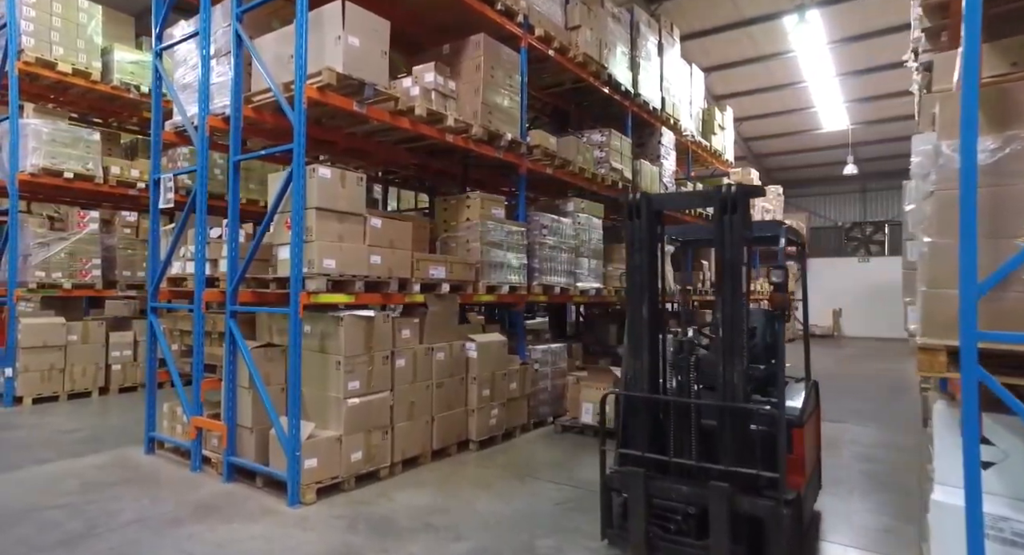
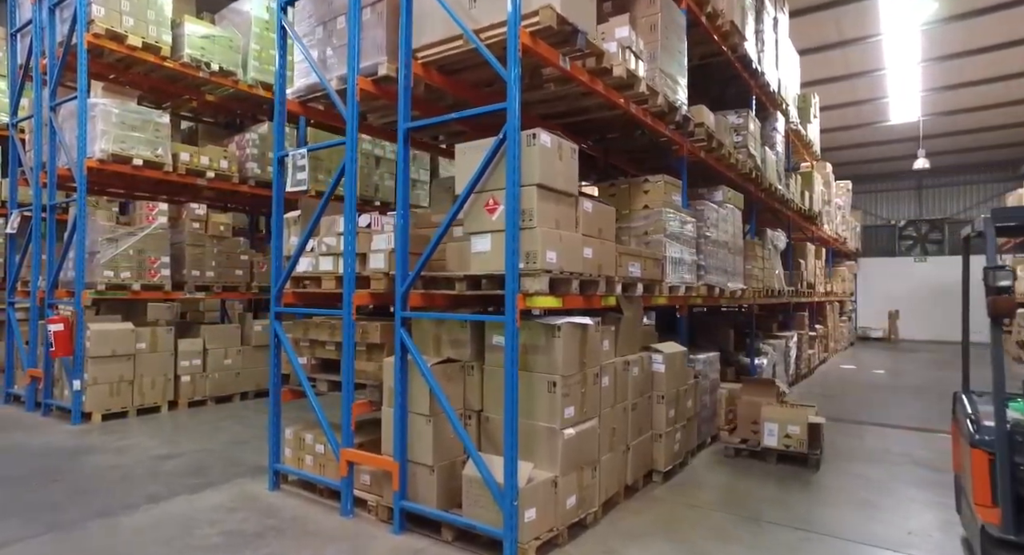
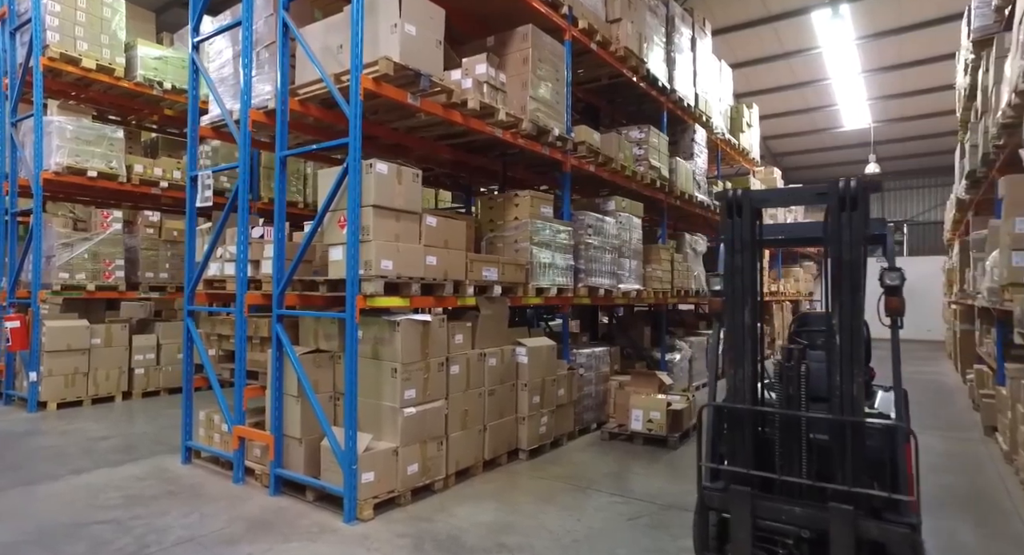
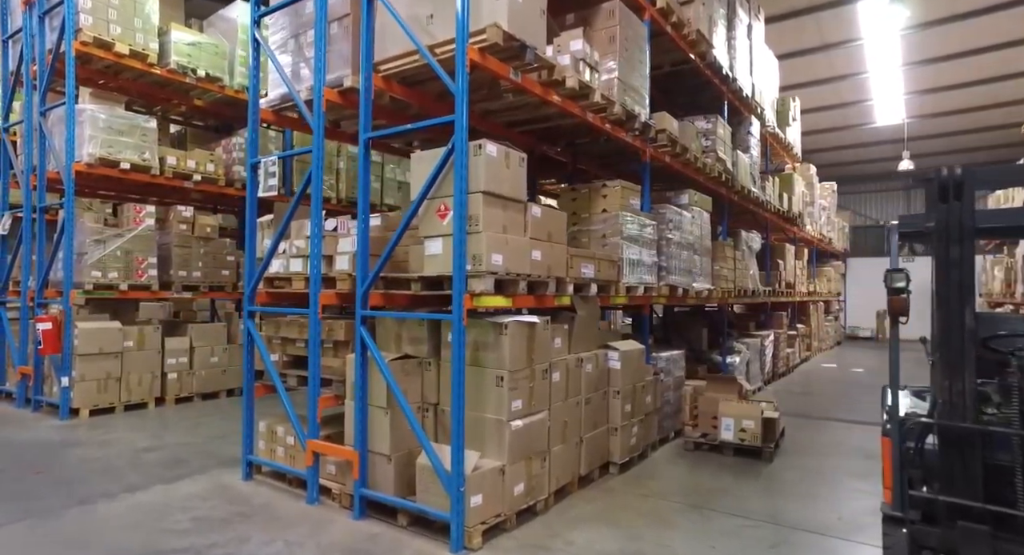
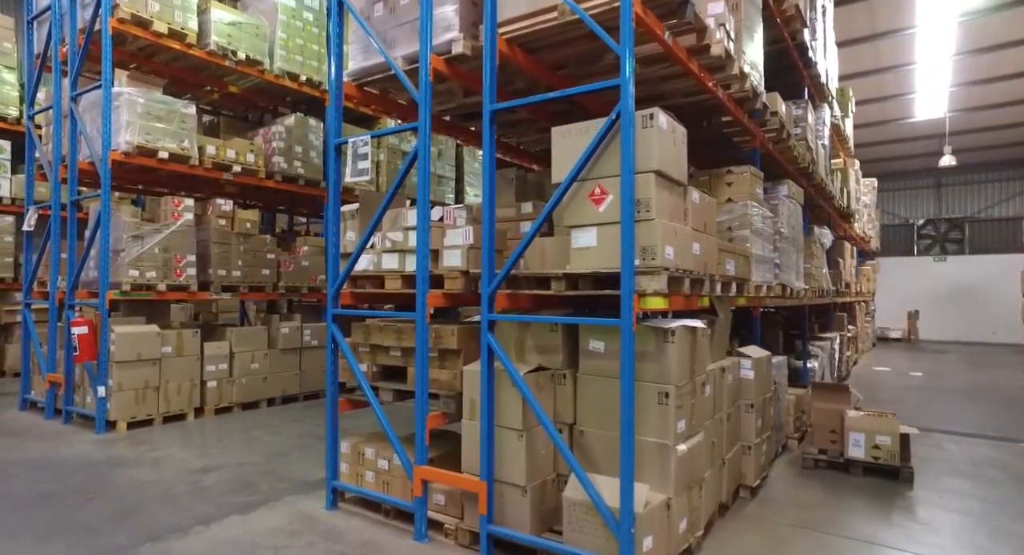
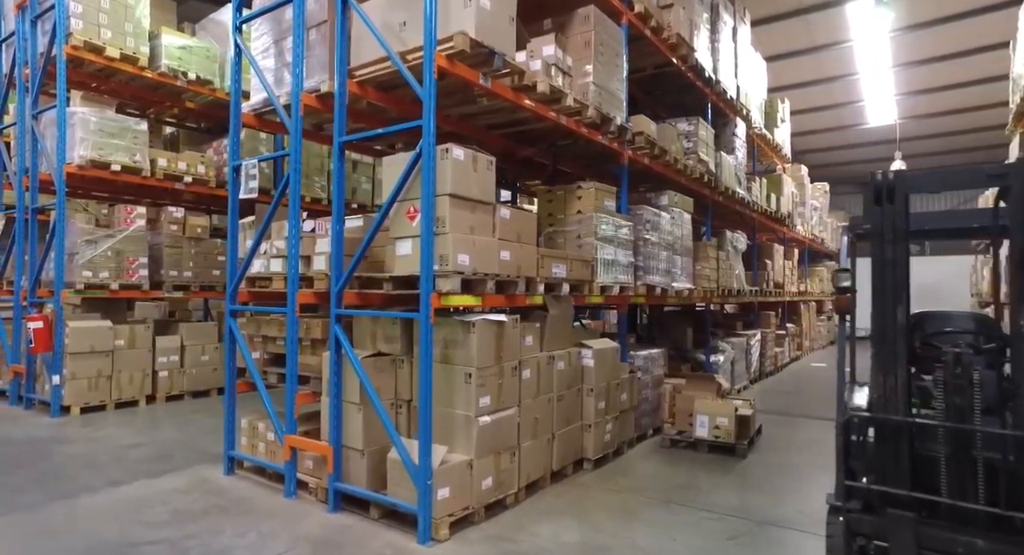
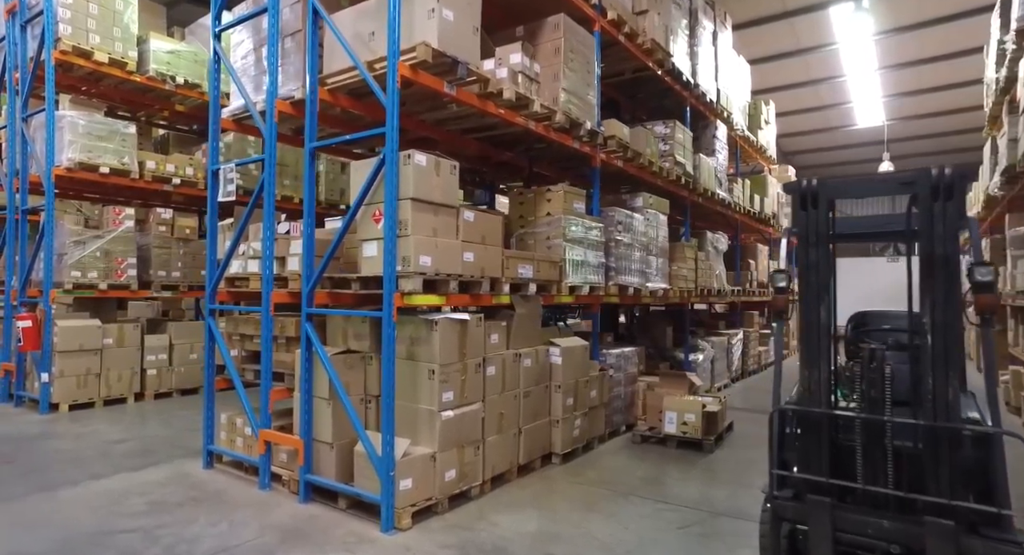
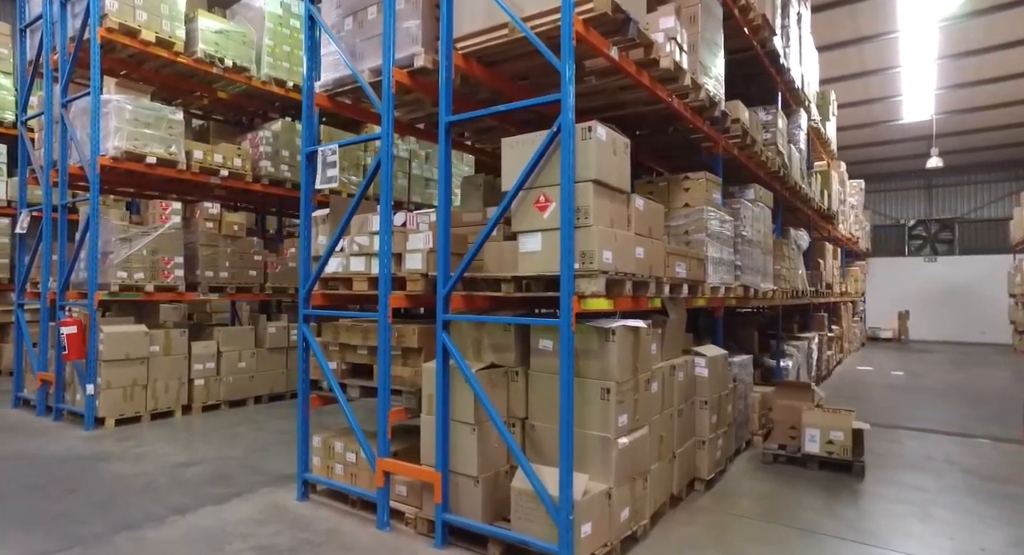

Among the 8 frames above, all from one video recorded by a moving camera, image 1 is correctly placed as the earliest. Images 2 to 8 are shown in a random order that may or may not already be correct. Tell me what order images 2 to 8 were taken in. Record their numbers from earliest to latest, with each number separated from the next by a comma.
3, 7, 6, 4, 2, 8, 5
